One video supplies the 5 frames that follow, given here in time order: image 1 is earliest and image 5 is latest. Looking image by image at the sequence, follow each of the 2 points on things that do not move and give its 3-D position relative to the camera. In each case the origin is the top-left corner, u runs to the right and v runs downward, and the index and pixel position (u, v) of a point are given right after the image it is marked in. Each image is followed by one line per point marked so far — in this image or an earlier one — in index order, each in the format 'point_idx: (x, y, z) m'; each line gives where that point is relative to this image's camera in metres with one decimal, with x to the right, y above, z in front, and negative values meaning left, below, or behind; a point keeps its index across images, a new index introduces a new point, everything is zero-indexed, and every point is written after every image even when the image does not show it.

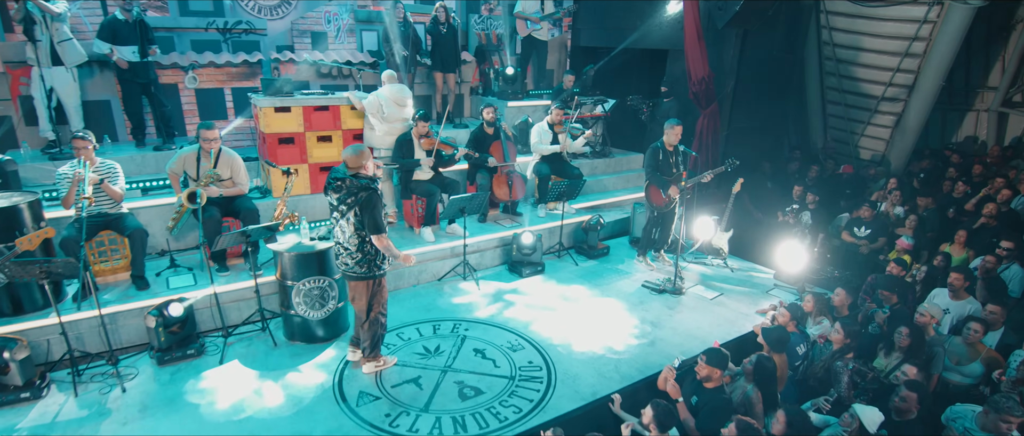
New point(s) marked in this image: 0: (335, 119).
0: (-2.2, +1.2, +7.4) m
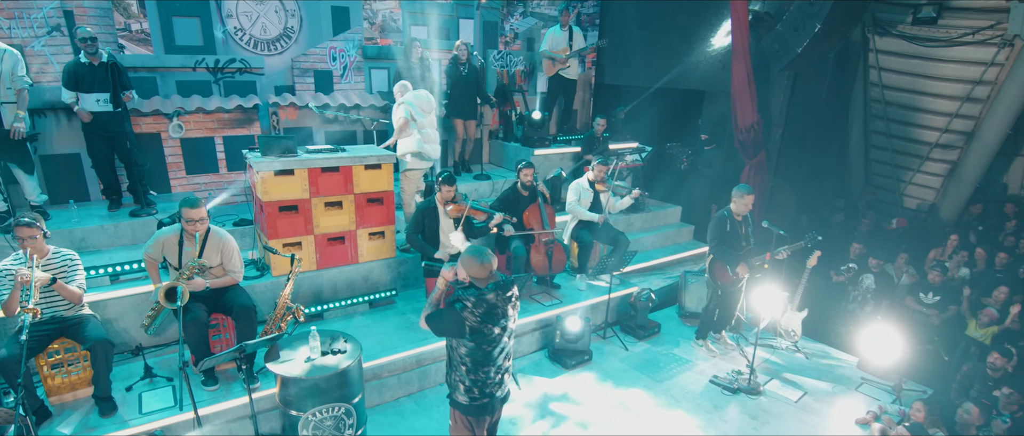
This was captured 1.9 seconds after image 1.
0: (-1.7, +0.4, +6.2) m
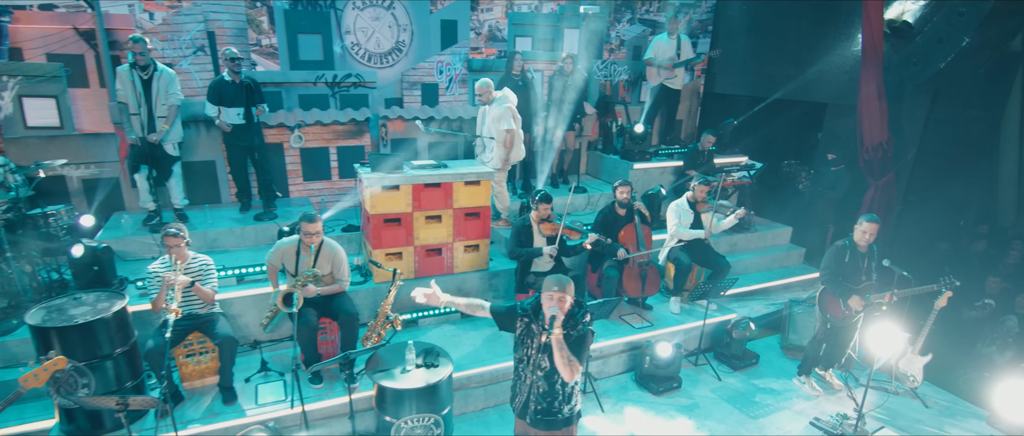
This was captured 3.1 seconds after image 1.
0: (-0.7, +0.2, +6.5) m
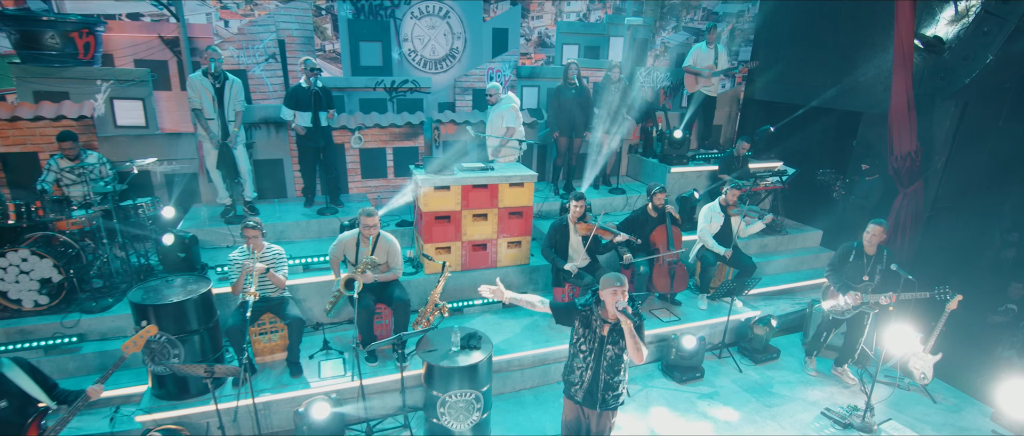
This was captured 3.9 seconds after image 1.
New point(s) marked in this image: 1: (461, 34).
0: (-0.3, +0.3, +7.1) m
1: (-0.9, +3.0, +9.8) m
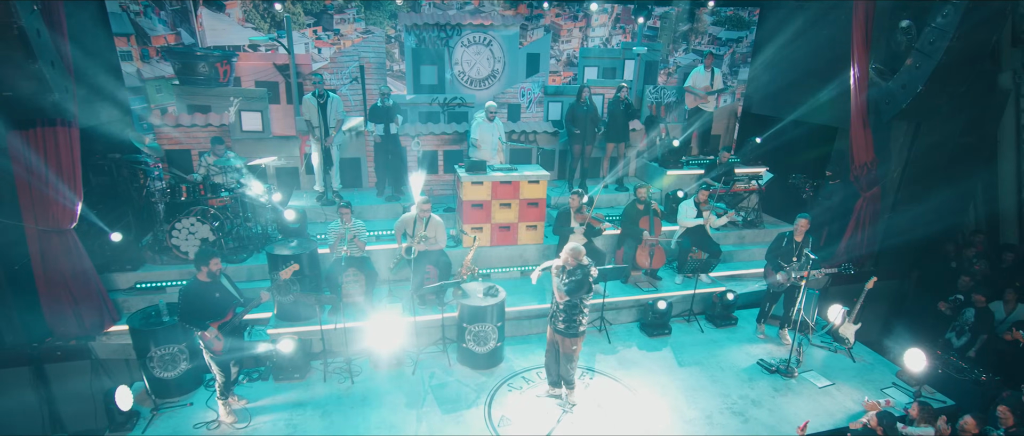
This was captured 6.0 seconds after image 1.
0: (0.0, +0.4, +9.4) m
1: (-0.3, +3.3, +12.2) m
